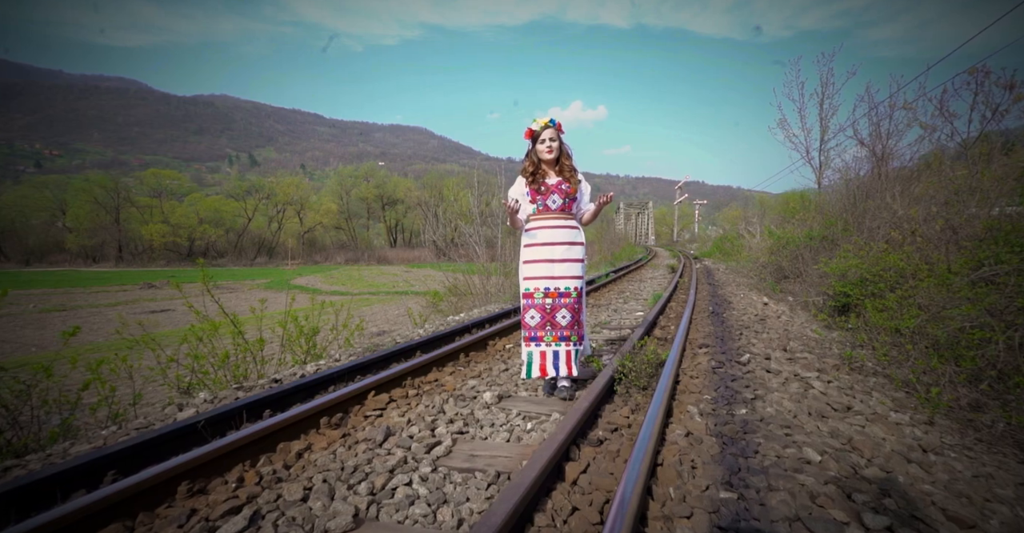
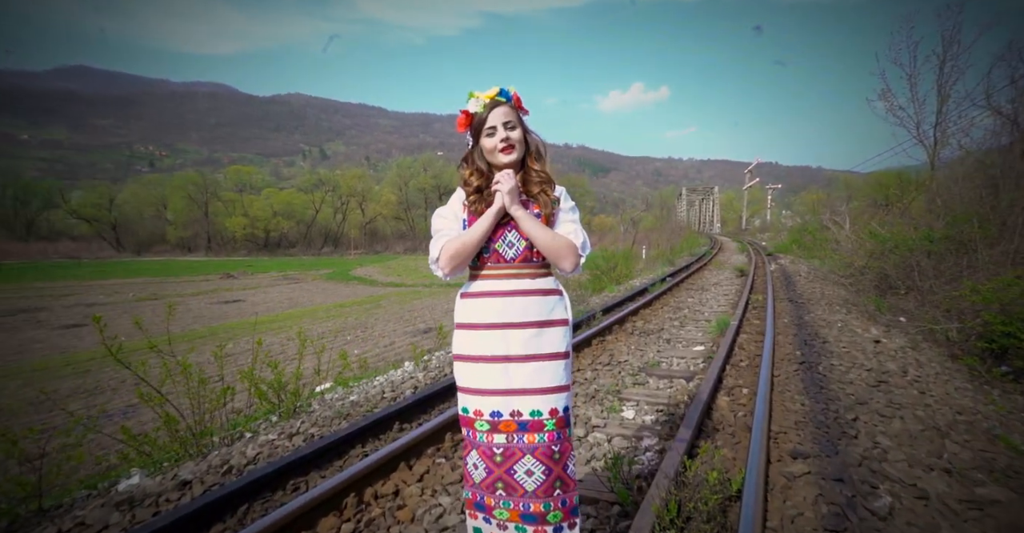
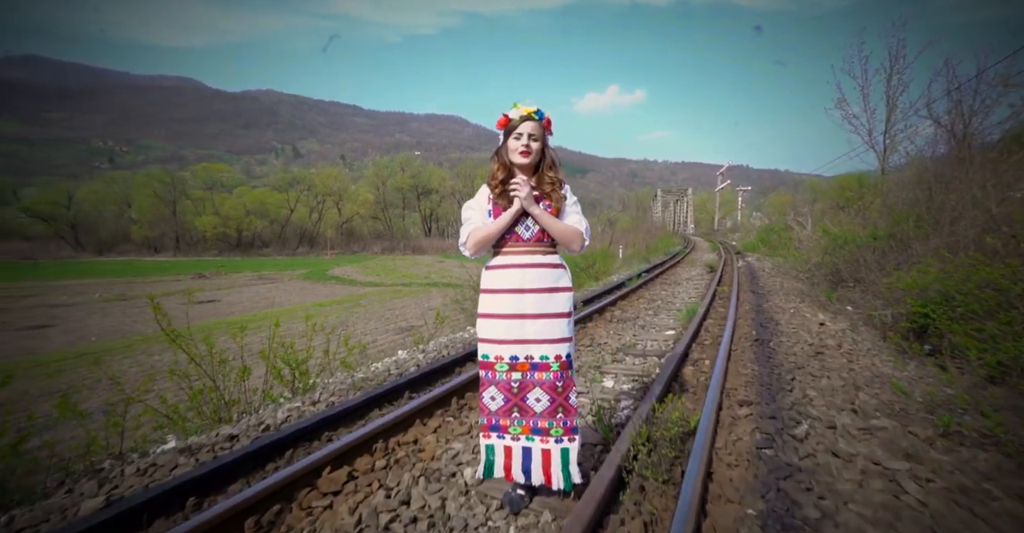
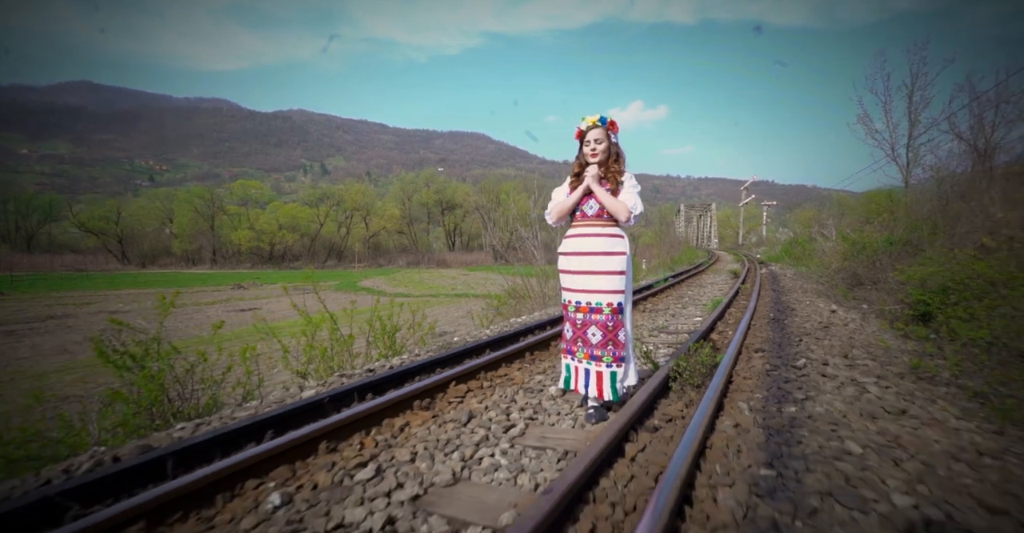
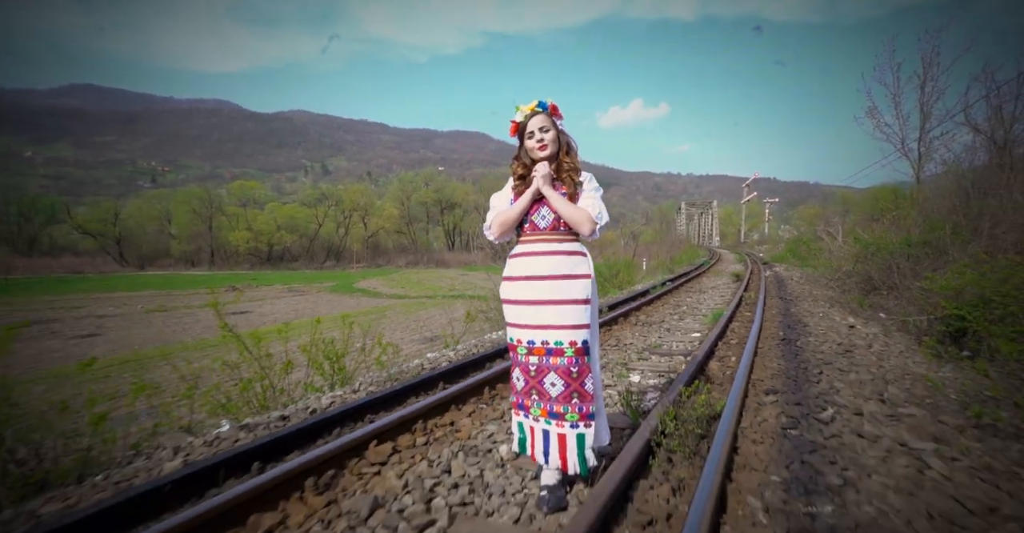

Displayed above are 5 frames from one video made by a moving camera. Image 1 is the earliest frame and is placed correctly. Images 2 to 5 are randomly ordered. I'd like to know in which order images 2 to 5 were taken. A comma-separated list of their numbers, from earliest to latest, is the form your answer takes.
3, 2, 5, 4
